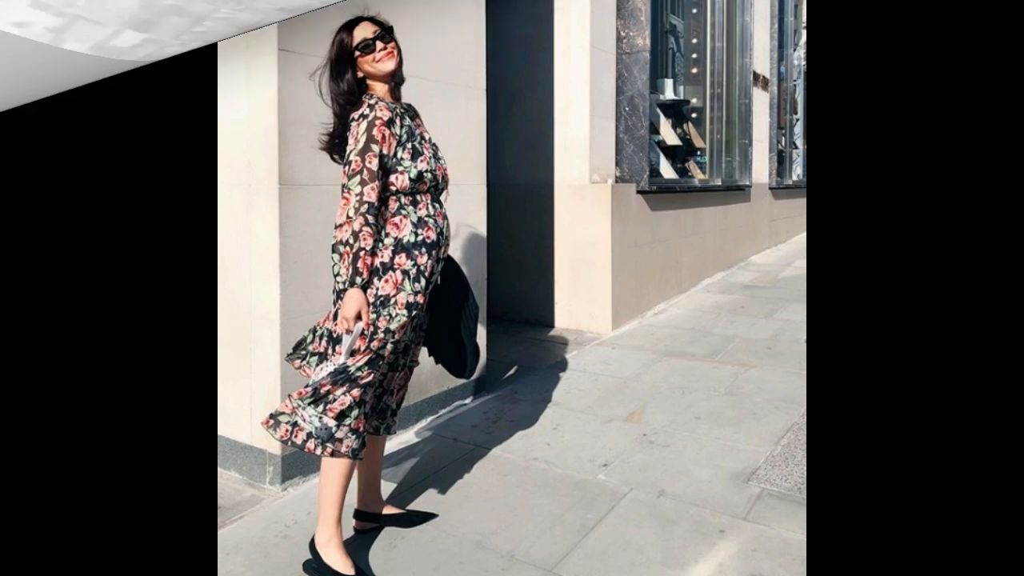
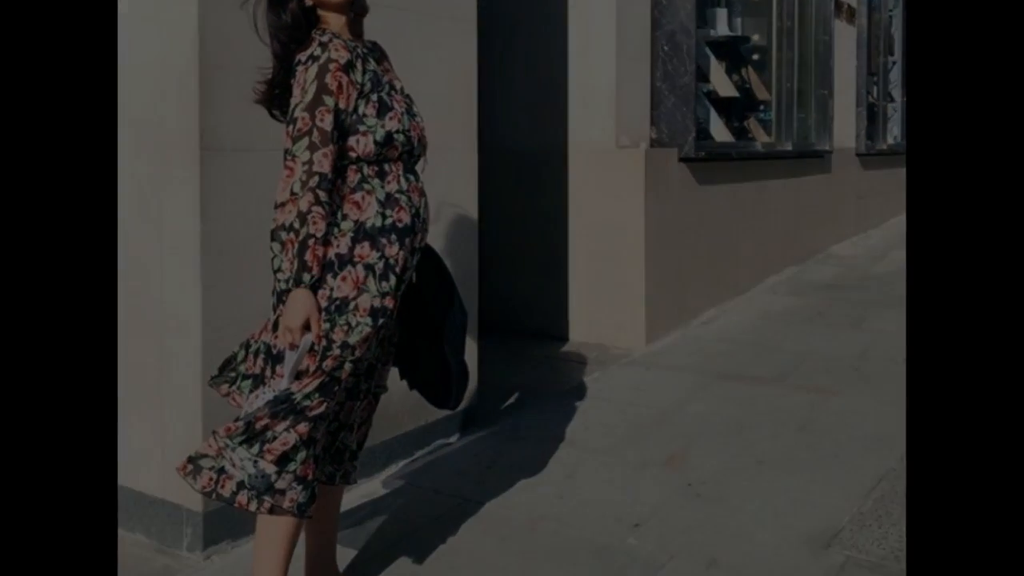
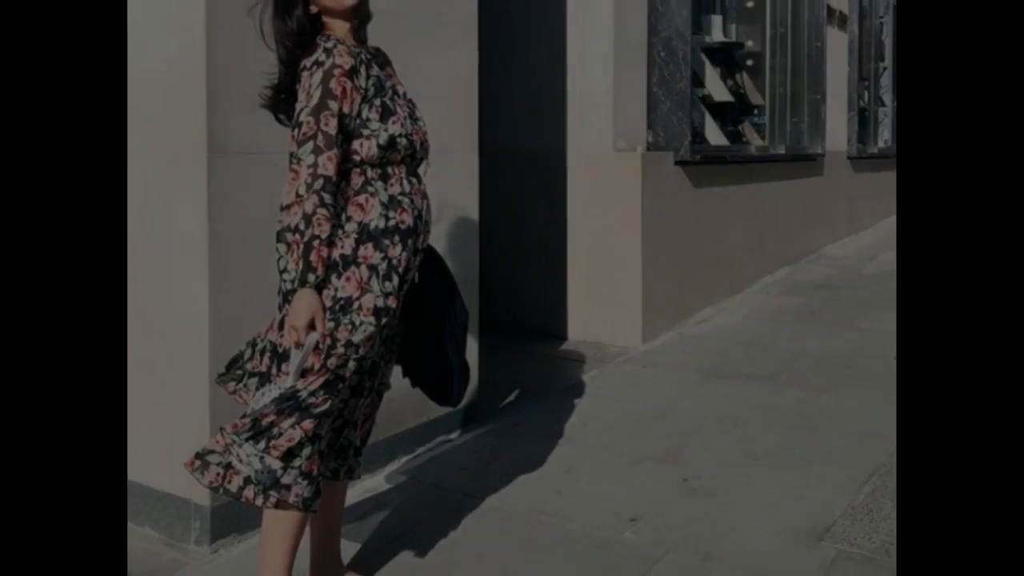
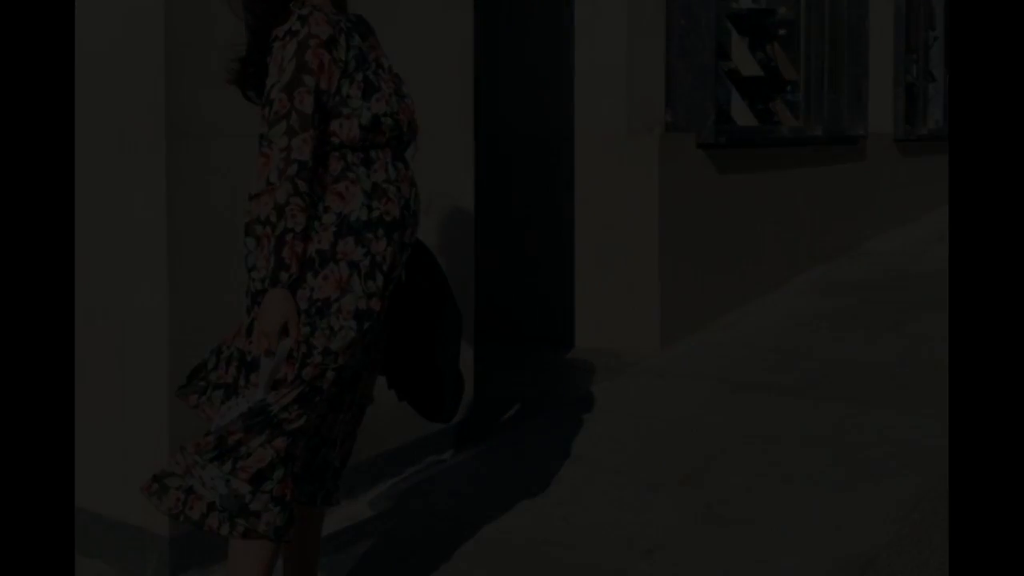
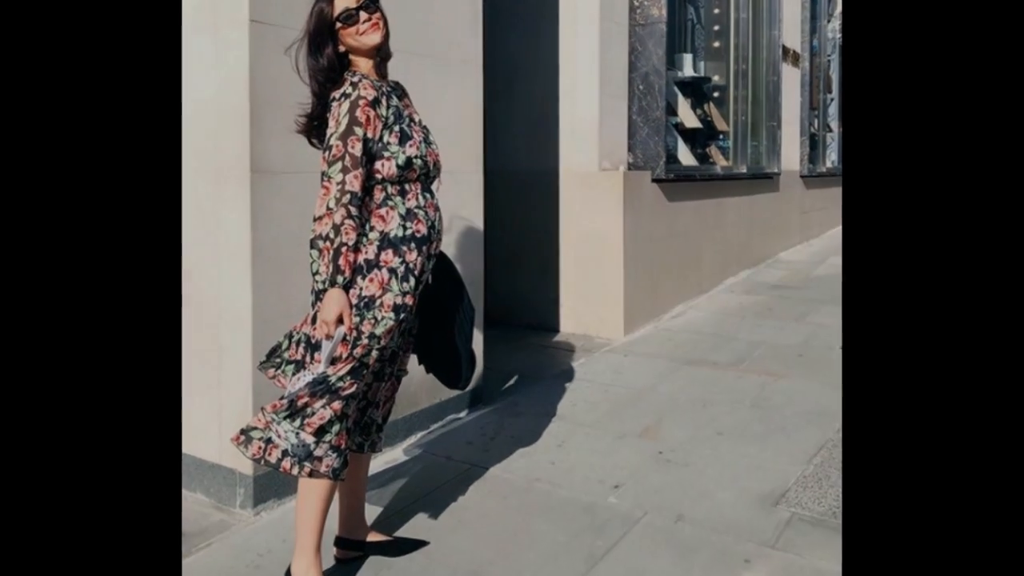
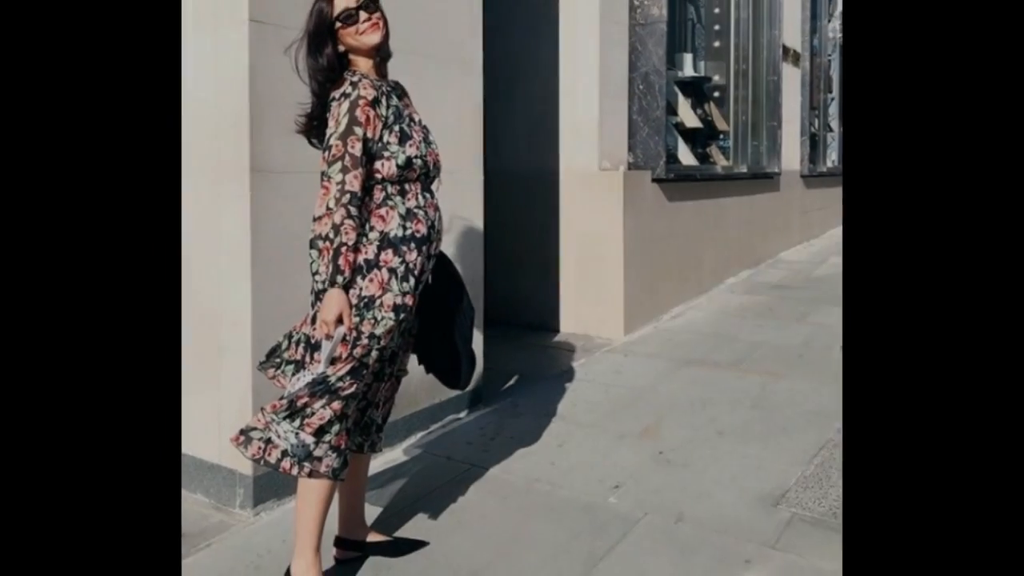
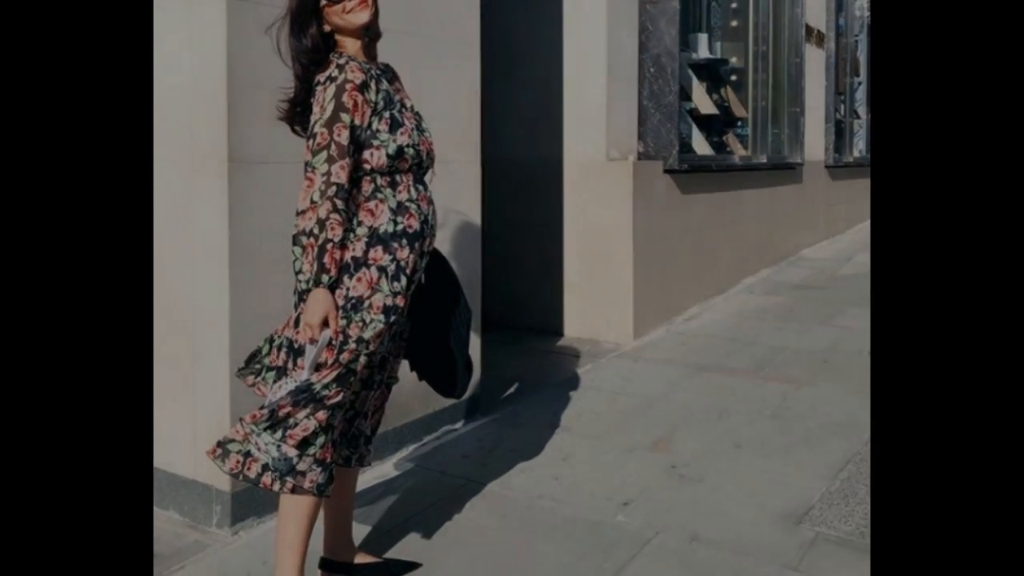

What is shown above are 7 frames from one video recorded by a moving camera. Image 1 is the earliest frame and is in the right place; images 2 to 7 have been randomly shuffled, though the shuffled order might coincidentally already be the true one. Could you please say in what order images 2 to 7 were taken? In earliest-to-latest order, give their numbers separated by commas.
5, 7, 2, 4, 3, 6
